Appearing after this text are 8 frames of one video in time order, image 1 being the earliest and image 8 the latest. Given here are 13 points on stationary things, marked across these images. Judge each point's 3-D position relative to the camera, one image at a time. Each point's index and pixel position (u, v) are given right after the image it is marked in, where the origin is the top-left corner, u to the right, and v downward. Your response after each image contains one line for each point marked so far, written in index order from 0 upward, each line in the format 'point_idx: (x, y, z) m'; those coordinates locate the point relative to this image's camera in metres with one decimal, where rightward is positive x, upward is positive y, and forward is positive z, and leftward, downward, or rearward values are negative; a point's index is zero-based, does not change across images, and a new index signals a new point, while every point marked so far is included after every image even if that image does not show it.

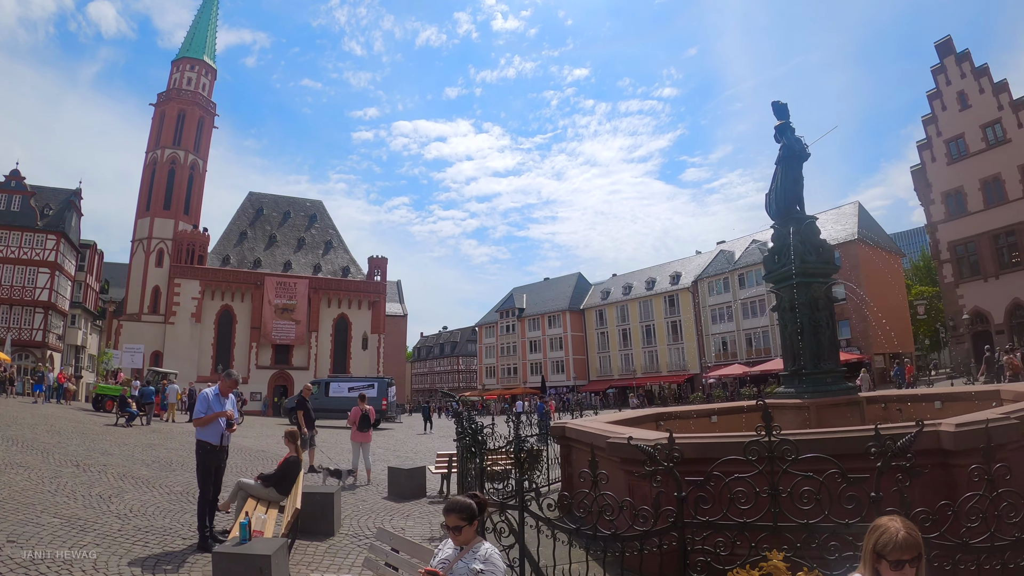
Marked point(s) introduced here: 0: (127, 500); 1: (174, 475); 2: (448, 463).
0: (-4.0, -2.2, +6.0) m
1: (-4.7, -2.6, +8.0) m
2: (-1.0, -2.7, +9.0) m
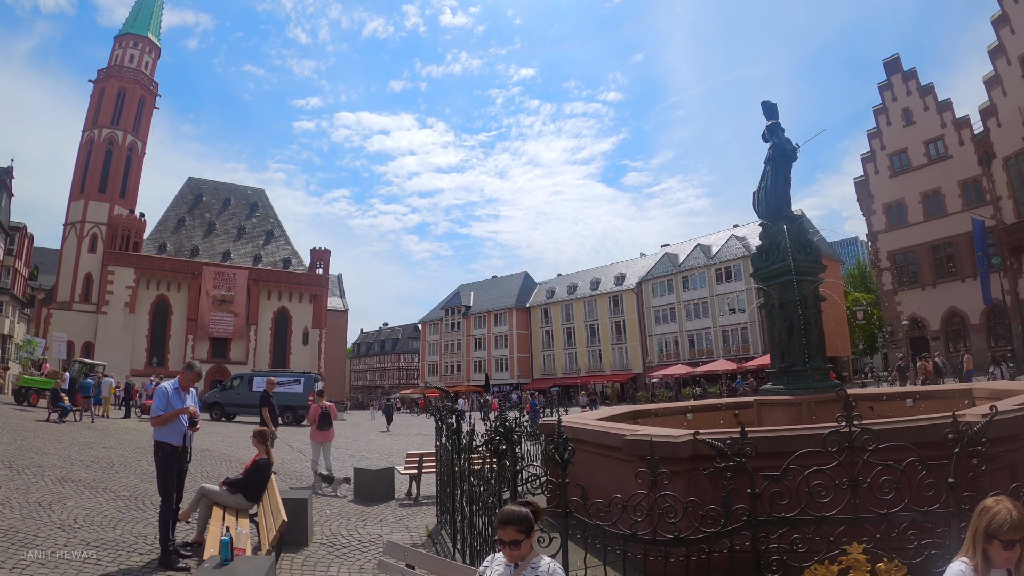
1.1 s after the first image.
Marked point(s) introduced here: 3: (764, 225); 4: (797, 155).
0: (-4.1, -2.1, +5.3) m
1: (-5.0, -2.4, +7.3) m
2: (-1.4, -2.6, +8.6) m
3: (+3.7, +0.9, +8.2) m
4: (+4.2, +1.9, +8.4) m
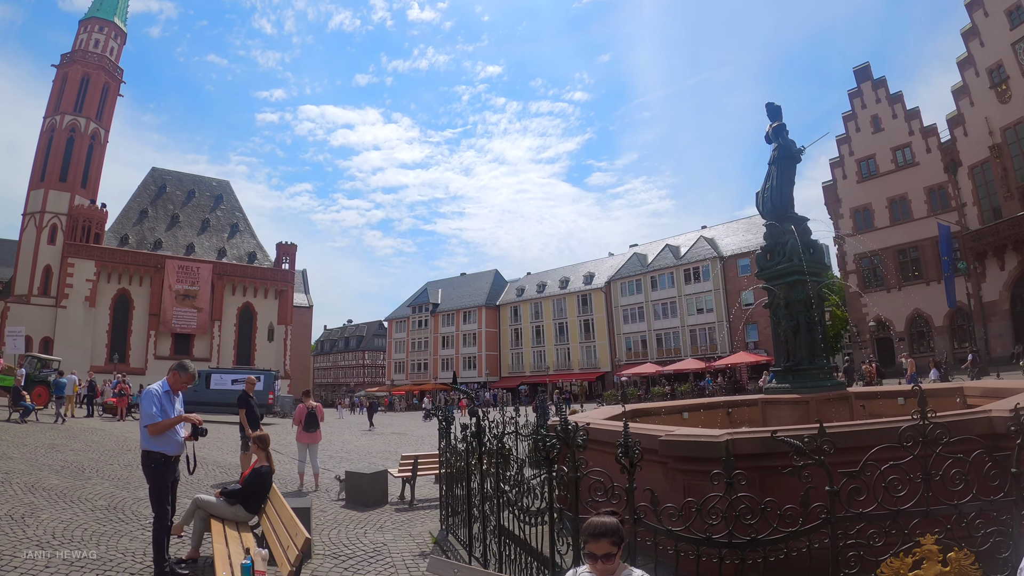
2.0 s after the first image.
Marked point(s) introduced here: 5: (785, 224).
0: (-4.0, -2.0, +4.9) m
1: (-5.0, -2.3, +6.7) m
2: (-1.4, -2.6, +8.2) m
3: (+3.7, +0.9, +8.1) m
4: (+4.2, +1.9, +8.3) m
5: (+3.9, +0.9, +8.1) m
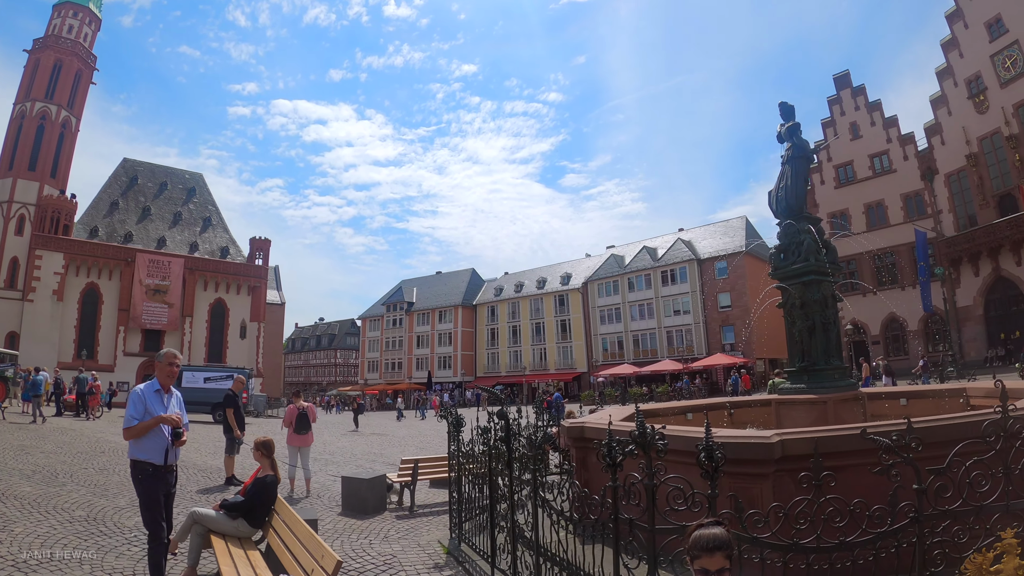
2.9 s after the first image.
0: (-3.8, -1.9, +4.4) m
1: (-4.9, -2.2, +6.2) m
2: (-1.4, -2.5, +7.8) m
3: (+3.8, +0.9, +7.9) m
4: (+4.3, +1.9, +8.1) m
5: (+4.0, +0.9, +7.9) m
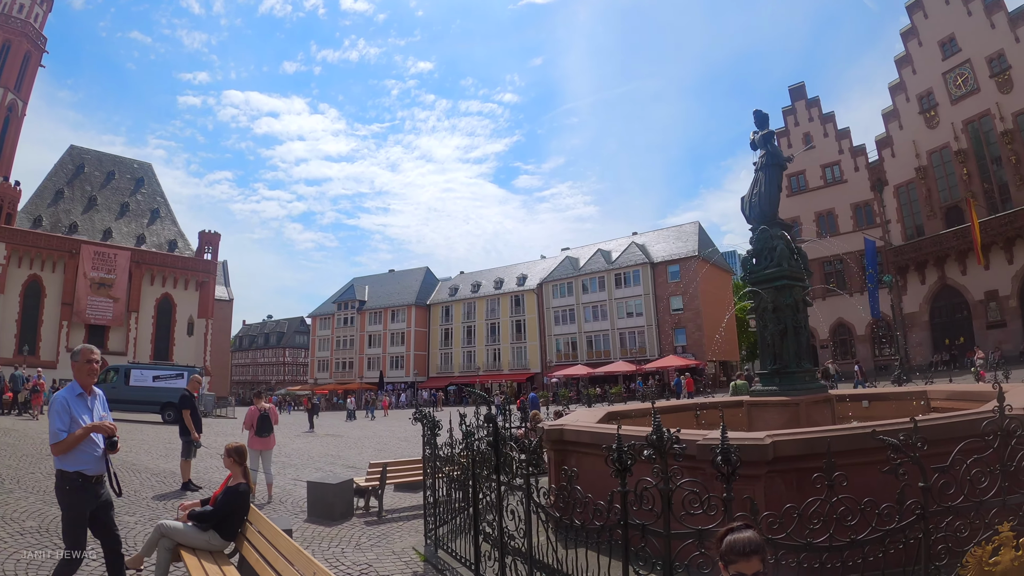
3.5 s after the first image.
0: (-3.9, -1.8, +4.0) m
1: (-5.1, -2.2, +5.8) m
2: (-1.7, -2.5, +7.6) m
3: (+3.5, +0.8, +8.1) m
4: (+4.0, +1.8, +8.2) m
5: (+3.7, +0.9, +8.0) m
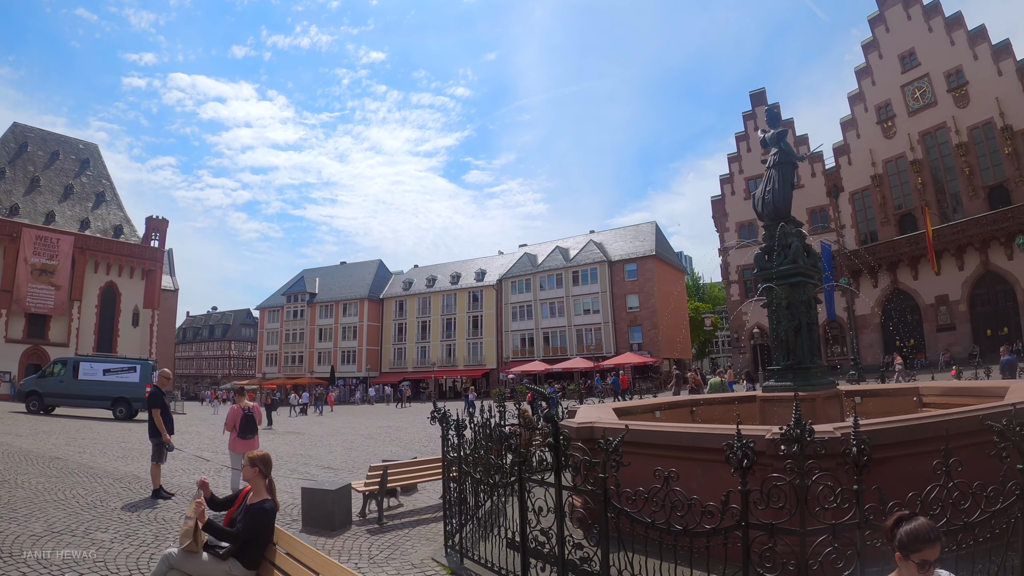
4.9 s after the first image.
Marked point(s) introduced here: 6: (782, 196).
0: (-3.5, -1.7, +3.4) m
1: (-4.8, -2.0, +5.1) m
2: (-1.6, -2.4, +7.2) m
3: (+3.6, +0.8, +8.0) m
4: (+4.1, +1.8, +8.2) m
5: (+3.8, +0.8, +8.0) m
6: (+3.8, +1.3, +8.0) m
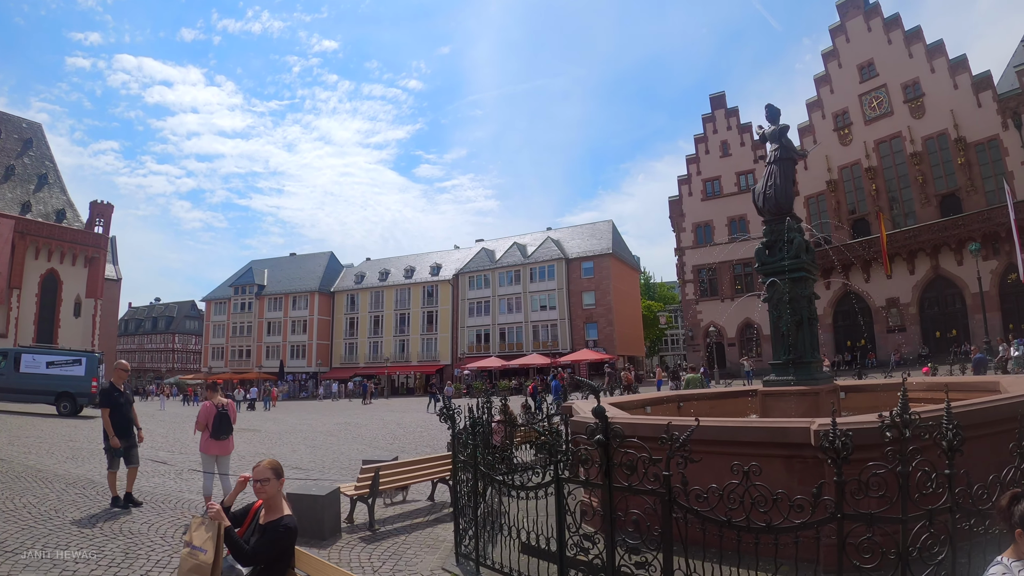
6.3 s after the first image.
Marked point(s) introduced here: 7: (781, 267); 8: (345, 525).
0: (-3.2, -1.6, +2.8) m
1: (-4.7, -1.9, +4.4) m
2: (-1.6, -2.3, +6.7) m
3: (+3.6, +0.8, +7.9) m
4: (+4.1, +1.8, +8.2) m
5: (+3.8, +0.8, +7.9) m
6: (+3.8, +1.3, +8.0) m
7: (+3.6, +0.2, +7.6) m
8: (-1.9, -2.7, +6.6) m
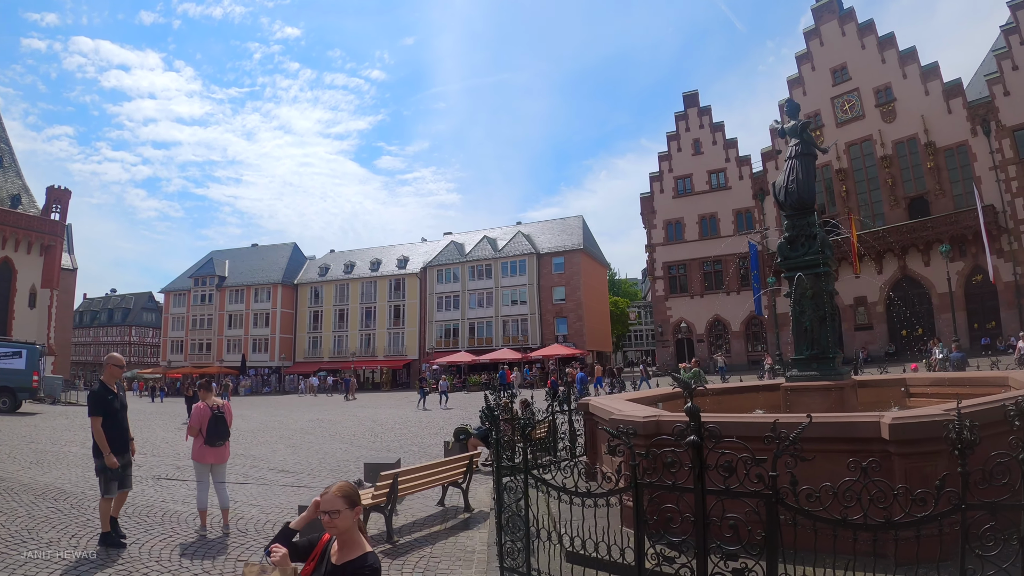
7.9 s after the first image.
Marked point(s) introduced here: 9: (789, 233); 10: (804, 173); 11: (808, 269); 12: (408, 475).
0: (-2.8, -1.7, +2.5) m
1: (-4.3, -1.9, +4.1) m
2: (-1.4, -2.3, +6.5) m
3: (+3.8, +0.8, +8.0) m
4: (+4.3, +1.8, +8.2) m
5: (+4.0, +0.8, +8.0) m
6: (+3.9, +1.2, +8.0) m
7: (+3.8, +0.1, +7.7) m
8: (-1.7, -2.8, +6.4) m
9: (+3.7, +0.5, +7.9) m
10: (+4.0, +1.5, +8.1) m
11: (+3.8, 0.0, +7.6) m
12: (-1.3, -2.3, +6.9) m
